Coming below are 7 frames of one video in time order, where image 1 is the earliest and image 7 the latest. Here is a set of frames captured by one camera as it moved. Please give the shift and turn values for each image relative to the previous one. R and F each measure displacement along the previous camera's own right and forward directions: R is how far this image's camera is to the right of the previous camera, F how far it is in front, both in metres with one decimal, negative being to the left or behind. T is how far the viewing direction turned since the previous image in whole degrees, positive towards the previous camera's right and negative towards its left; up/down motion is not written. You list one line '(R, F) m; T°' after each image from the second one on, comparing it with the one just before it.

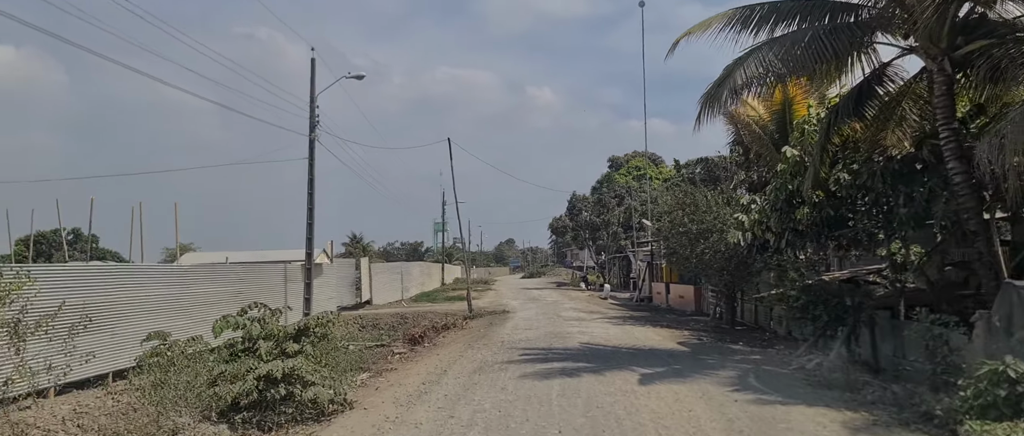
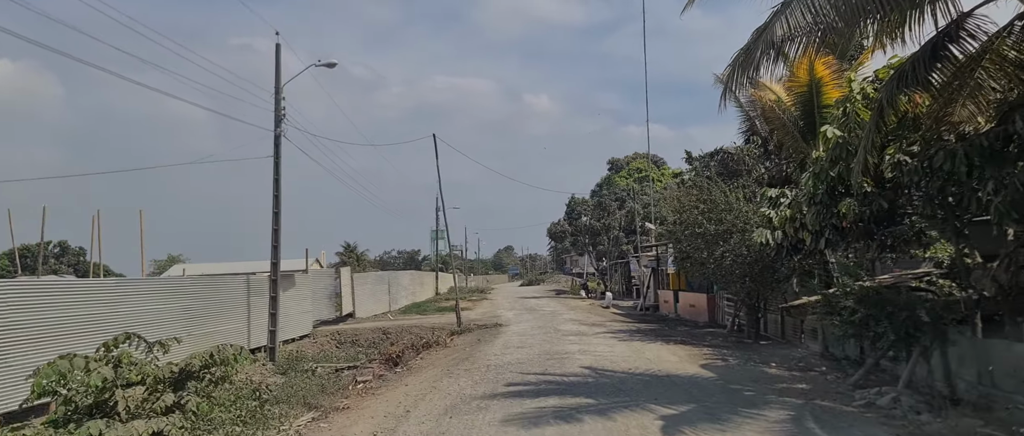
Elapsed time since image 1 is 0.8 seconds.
(+0.2, +2.2) m; 0°
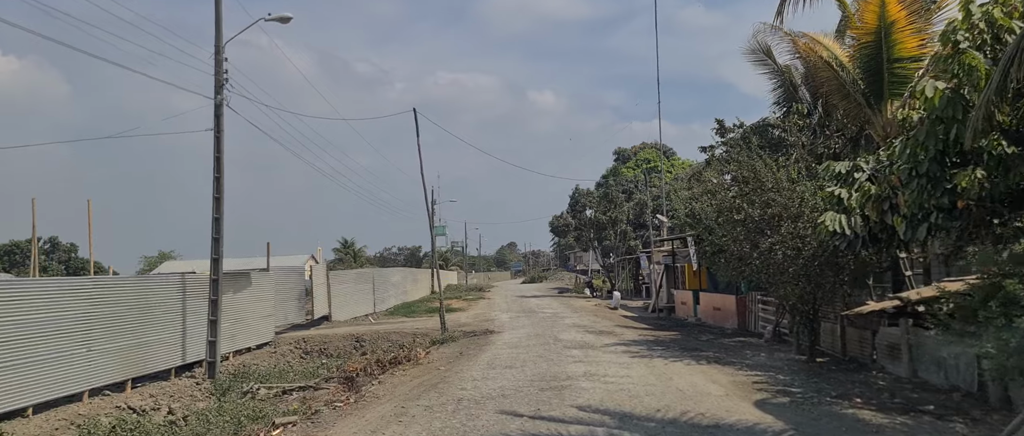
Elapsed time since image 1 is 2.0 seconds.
(+0.3, +3.2) m; 0°
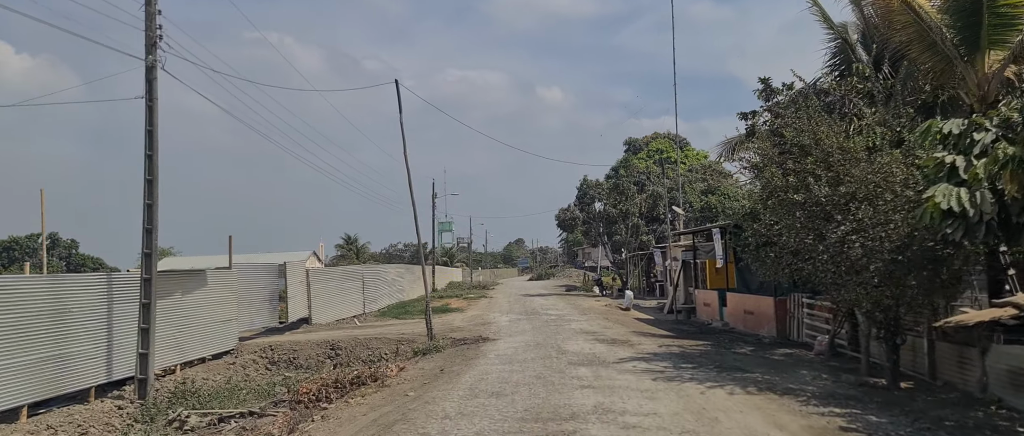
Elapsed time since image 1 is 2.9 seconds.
(+0.3, +2.6) m; -1°
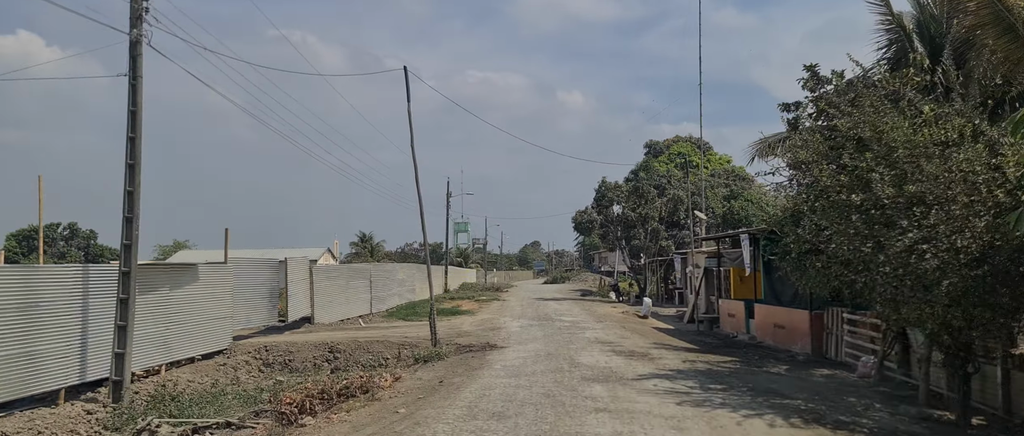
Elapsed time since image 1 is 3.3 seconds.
(+0.1, +1.1) m; -2°
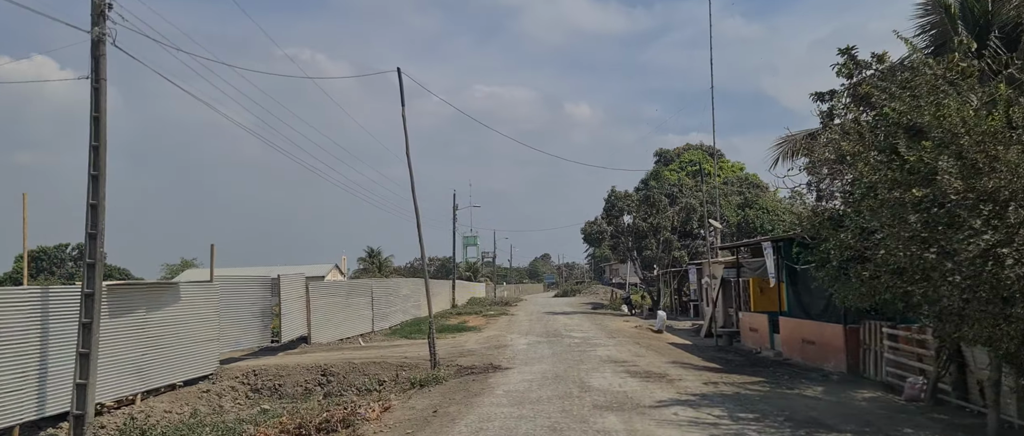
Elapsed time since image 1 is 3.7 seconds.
(+0.2, +1.1) m; -1°
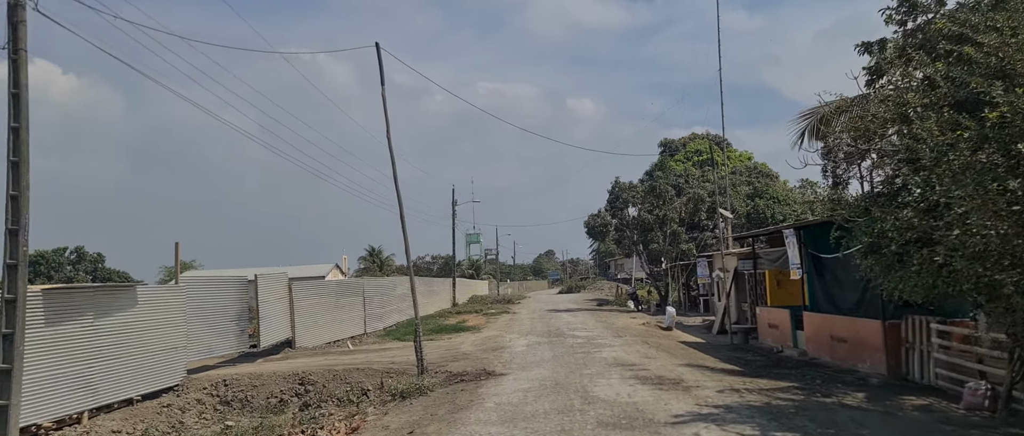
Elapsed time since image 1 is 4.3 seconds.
(+0.2, +1.4) m; 0°
